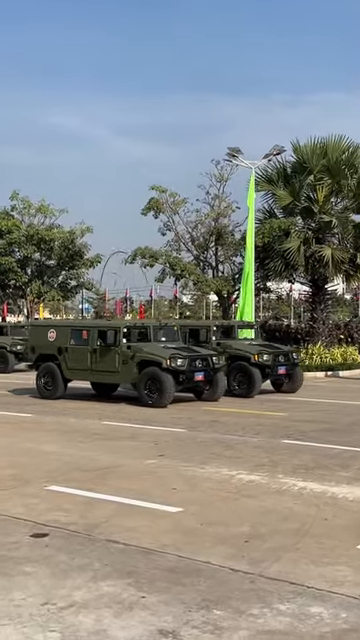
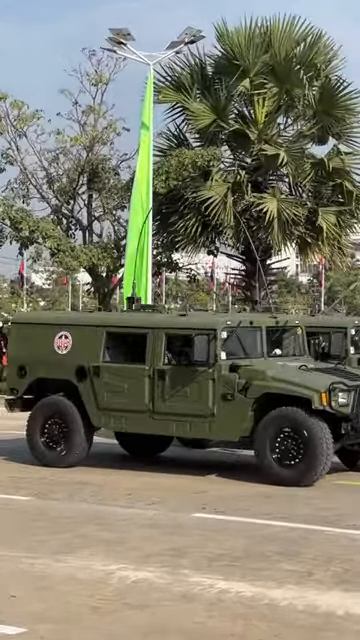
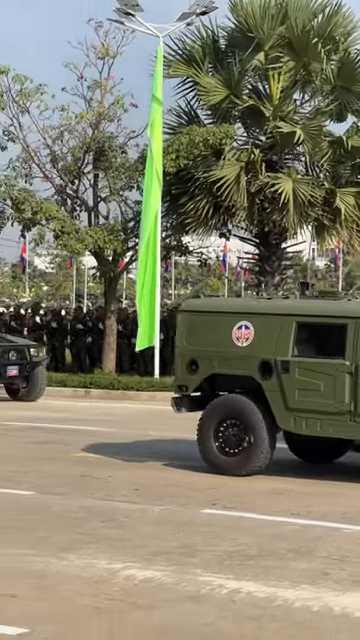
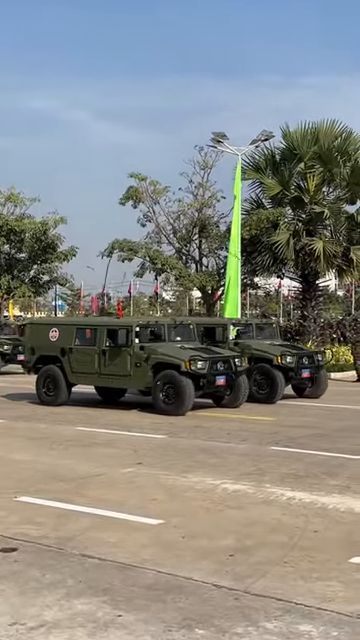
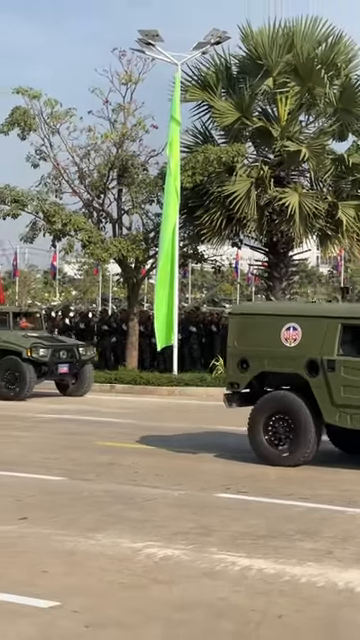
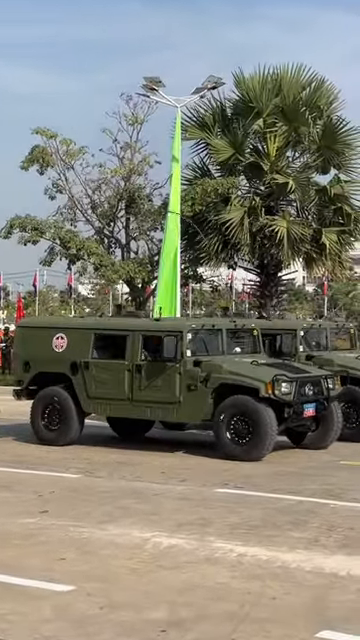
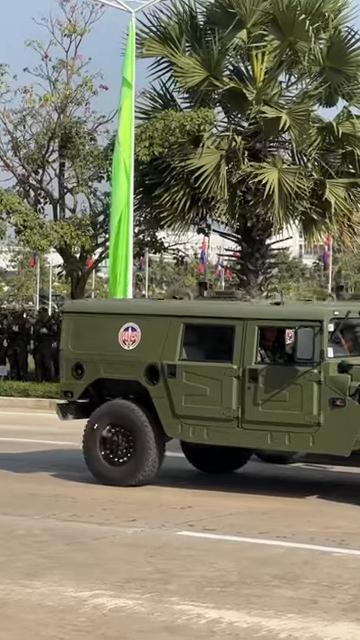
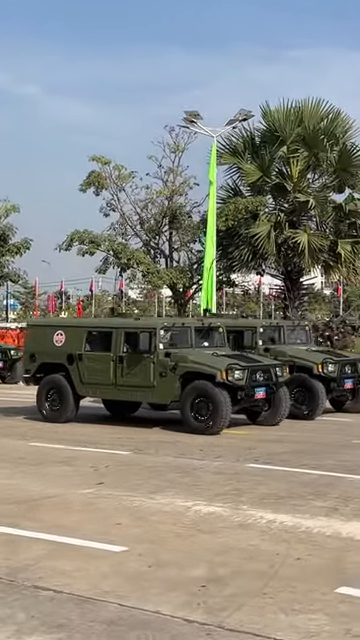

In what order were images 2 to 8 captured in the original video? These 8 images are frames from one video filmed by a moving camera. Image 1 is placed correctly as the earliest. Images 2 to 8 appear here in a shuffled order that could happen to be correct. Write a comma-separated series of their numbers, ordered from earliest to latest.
4, 8, 6, 2, 7, 3, 5
